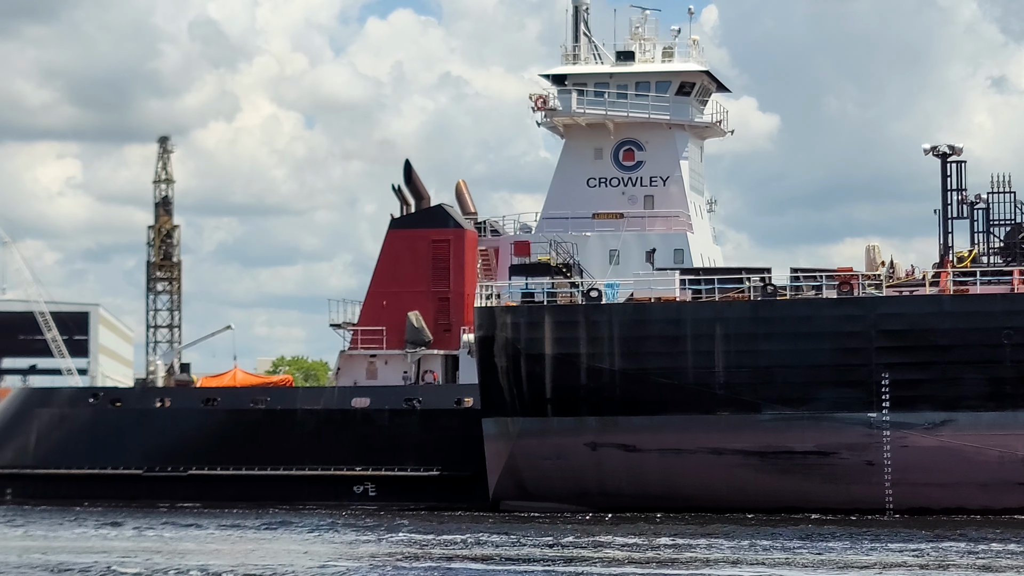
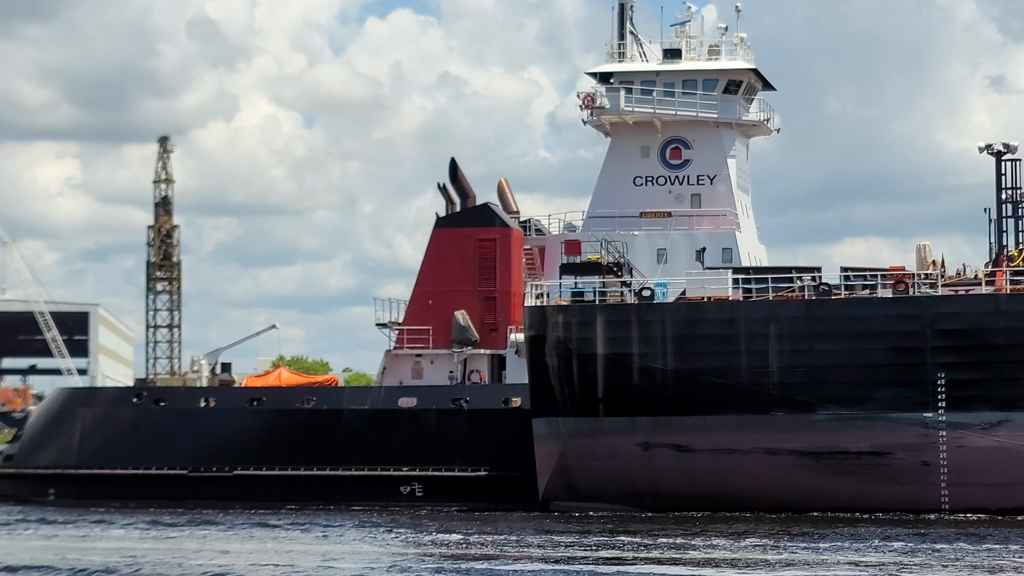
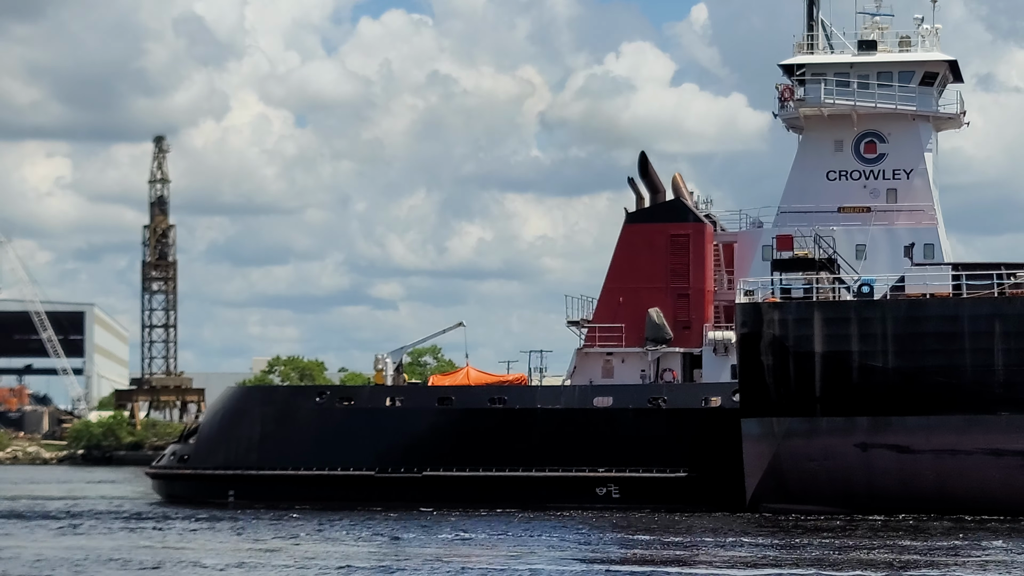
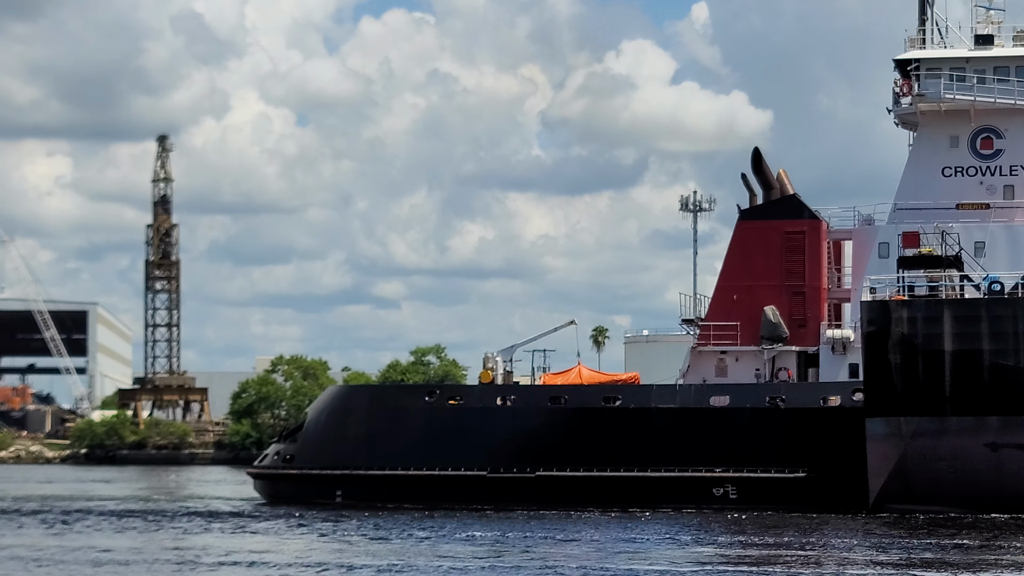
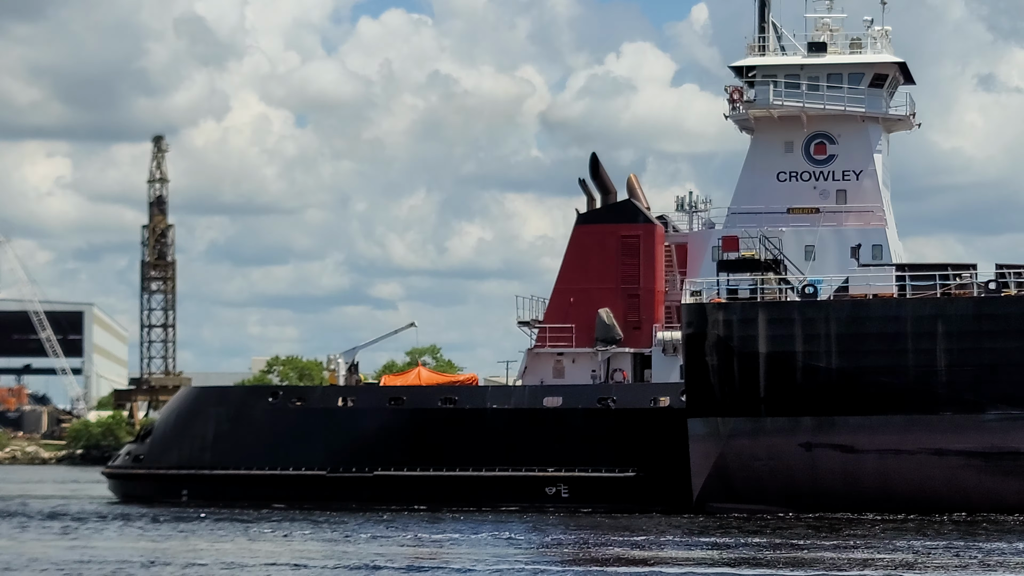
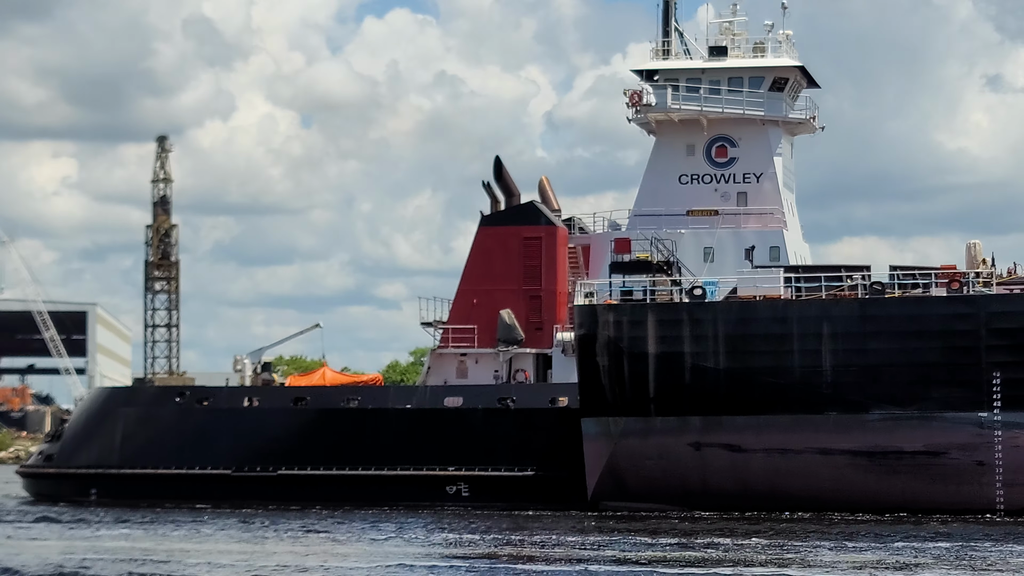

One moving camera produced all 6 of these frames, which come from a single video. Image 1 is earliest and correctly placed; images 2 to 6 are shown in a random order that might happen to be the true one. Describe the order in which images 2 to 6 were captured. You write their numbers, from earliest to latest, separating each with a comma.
2, 6, 5, 3, 4
